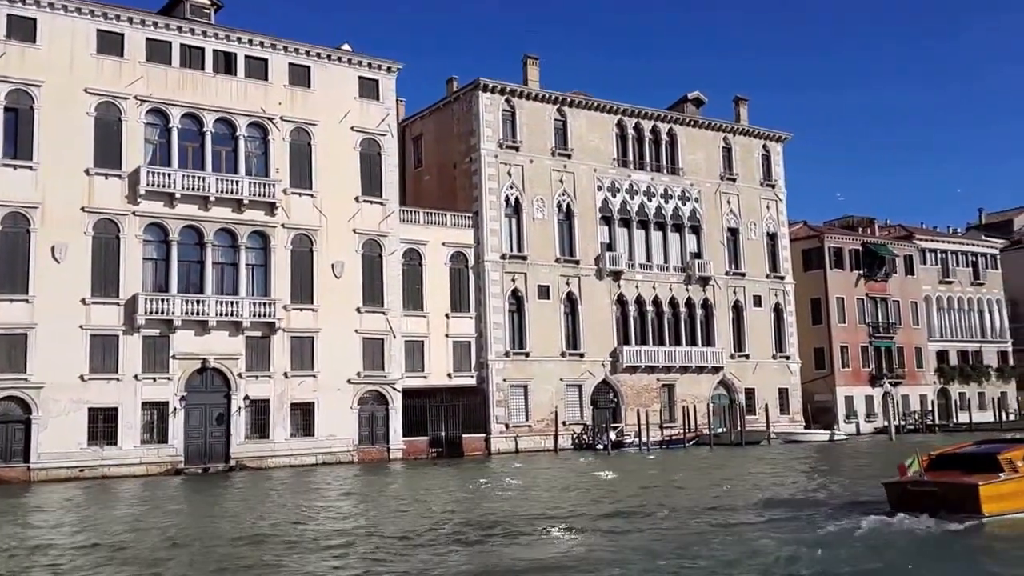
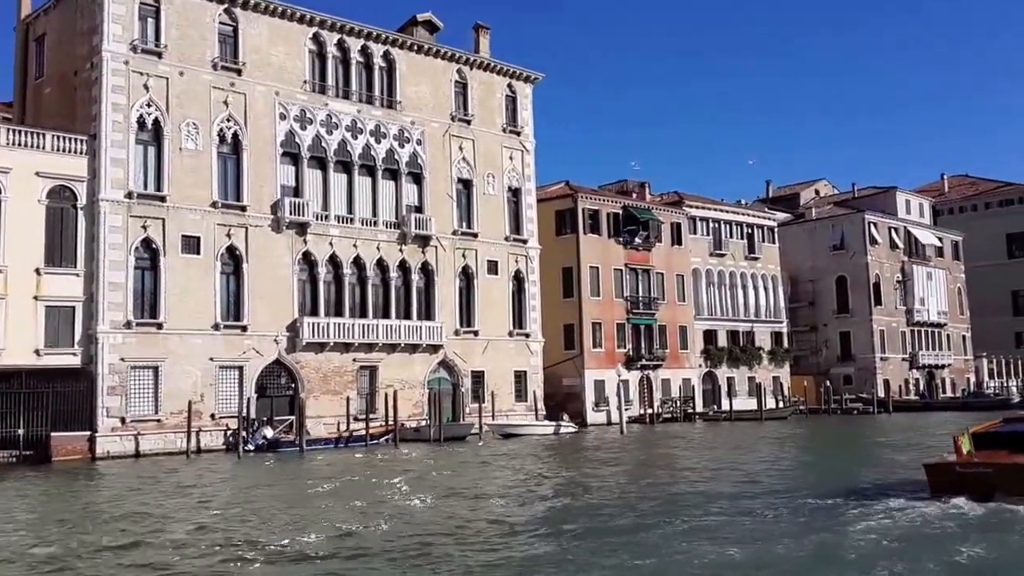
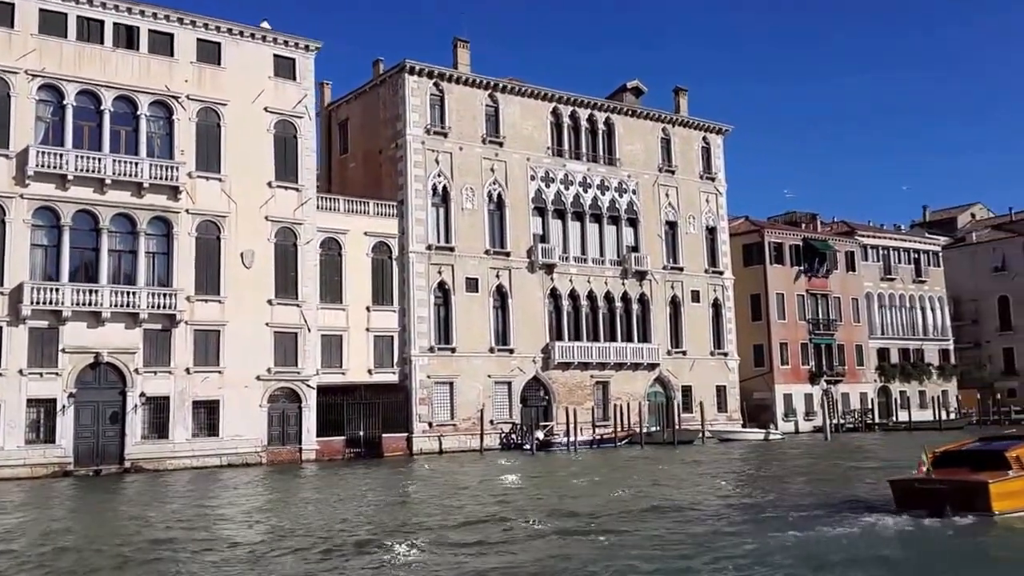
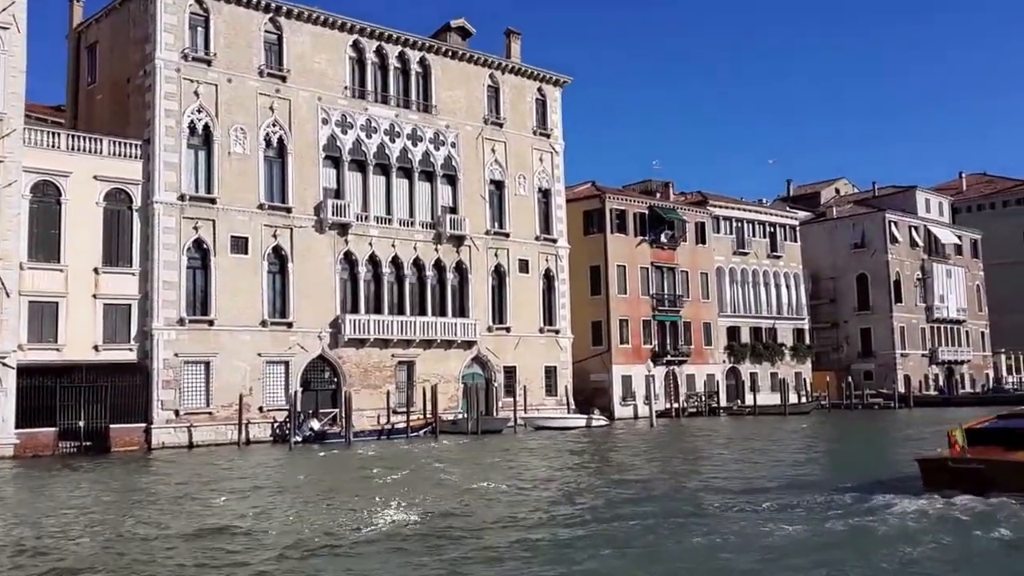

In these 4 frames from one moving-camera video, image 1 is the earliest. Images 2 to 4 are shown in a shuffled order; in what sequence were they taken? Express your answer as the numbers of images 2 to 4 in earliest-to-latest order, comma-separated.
3, 4, 2
